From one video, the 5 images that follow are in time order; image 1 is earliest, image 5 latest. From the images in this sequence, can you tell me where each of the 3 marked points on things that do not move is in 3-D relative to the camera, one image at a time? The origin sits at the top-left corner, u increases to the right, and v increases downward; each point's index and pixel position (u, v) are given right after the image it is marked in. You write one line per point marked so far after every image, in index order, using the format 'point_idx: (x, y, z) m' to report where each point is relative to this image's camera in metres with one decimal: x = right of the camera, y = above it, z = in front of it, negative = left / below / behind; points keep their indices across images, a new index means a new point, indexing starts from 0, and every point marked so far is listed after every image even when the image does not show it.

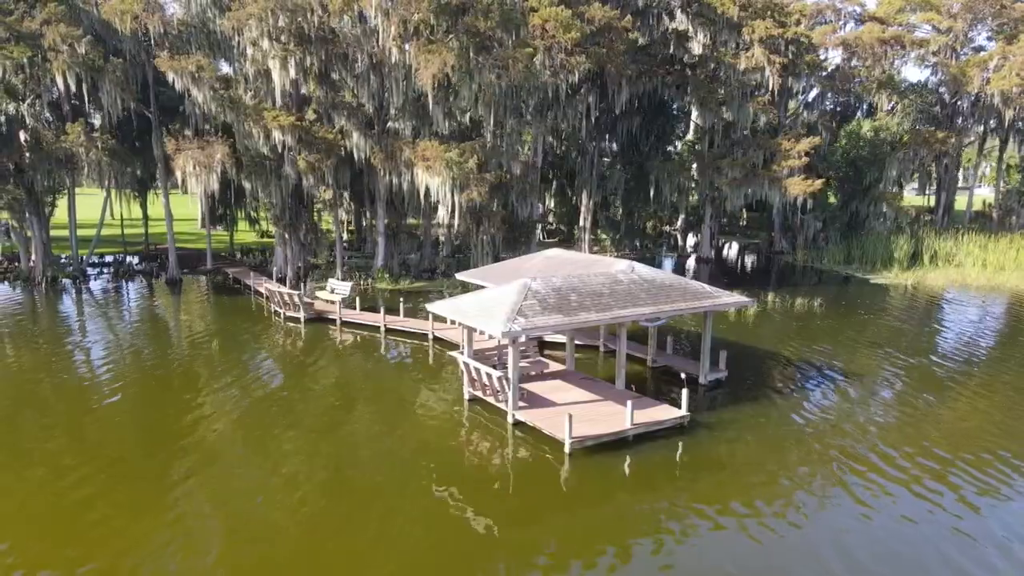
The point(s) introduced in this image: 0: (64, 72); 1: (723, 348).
0: (-11.9, +5.7, +19.6) m
1: (+4.7, -1.4, +17.2) m
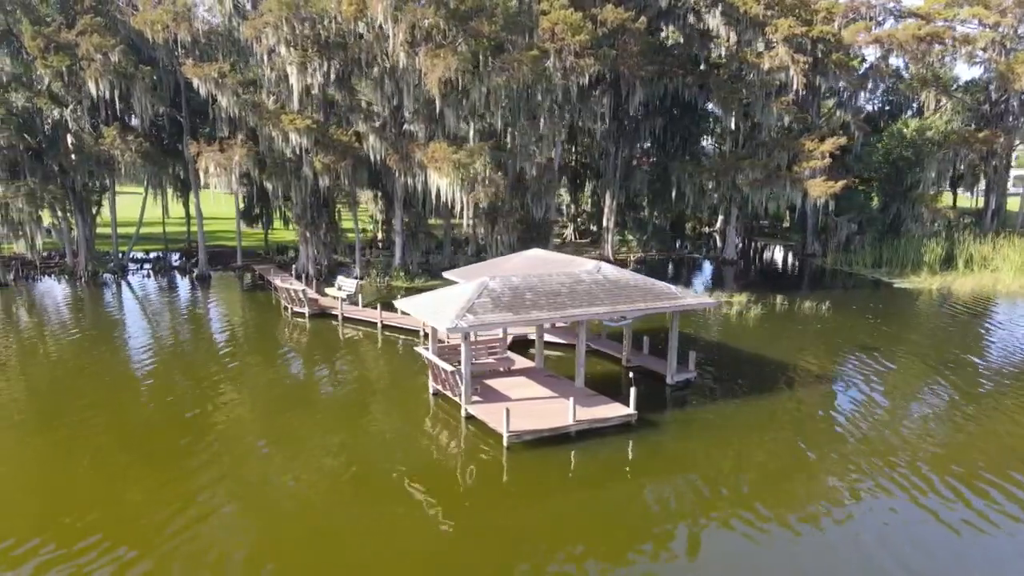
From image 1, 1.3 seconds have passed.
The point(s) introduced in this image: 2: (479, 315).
0: (-11.7, +5.9, +20.9) m
1: (+4.5, -1.4, +17.1) m
2: (-0.5, -0.4, +10.6) m
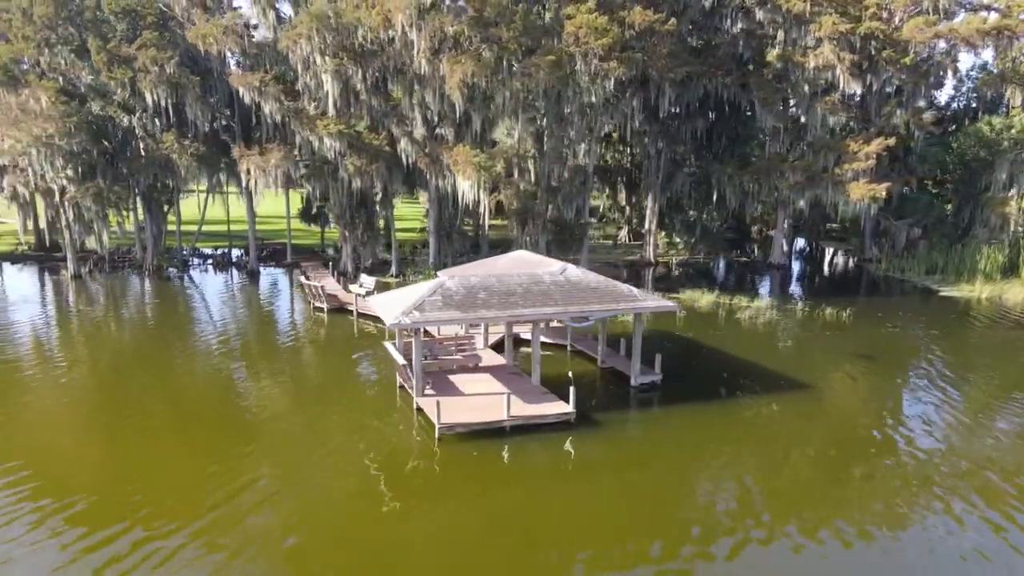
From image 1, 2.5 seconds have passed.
0: (-11.0, +6.1, +22.8) m
1: (+4.5, -1.5, +17.0) m
2: (-1.3, -0.4, +11.1) m
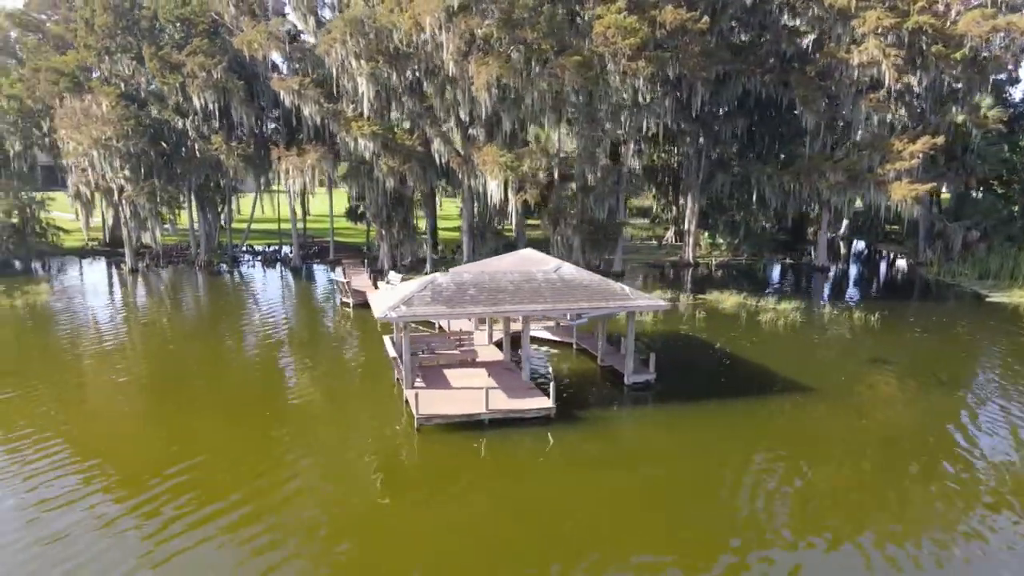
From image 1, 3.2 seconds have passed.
0: (-10.0, +6.3, +24.0) m
1: (+4.7, -1.5, +16.8) m
2: (-1.5, -0.3, +11.5) m
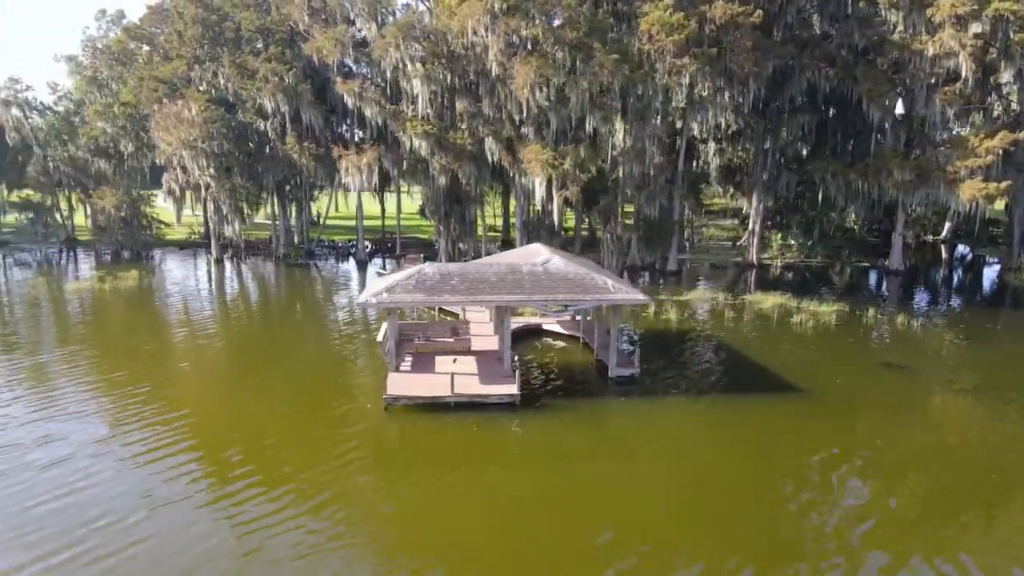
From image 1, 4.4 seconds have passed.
0: (-8.2, +6.6, +25.8) m
1: (+5.0, -1.5, +16.5) m
2: (-1.9, -0.1, +12.2) m
